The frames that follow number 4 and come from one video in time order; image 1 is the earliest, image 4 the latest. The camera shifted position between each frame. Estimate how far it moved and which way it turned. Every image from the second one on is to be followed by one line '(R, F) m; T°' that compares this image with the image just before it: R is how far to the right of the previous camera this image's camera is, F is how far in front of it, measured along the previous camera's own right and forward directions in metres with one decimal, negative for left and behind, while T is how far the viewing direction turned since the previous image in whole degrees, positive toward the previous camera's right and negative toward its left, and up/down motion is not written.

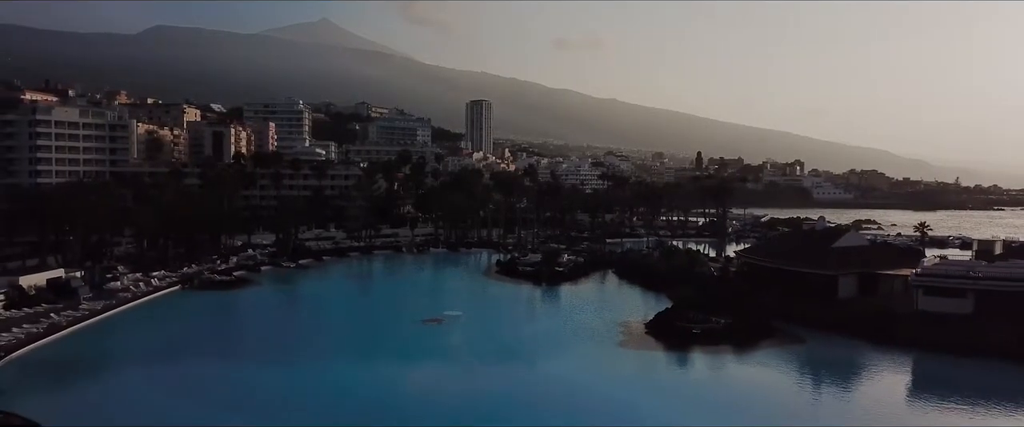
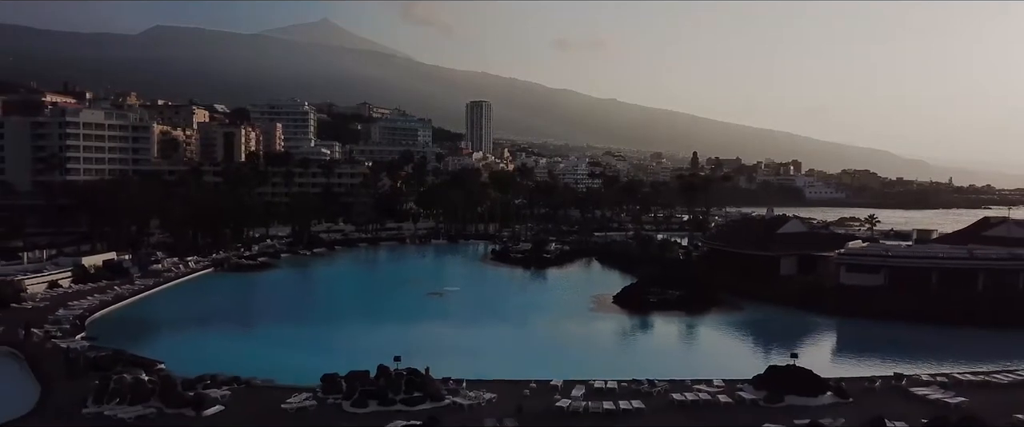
(+0.5, -5.7) m; 0°
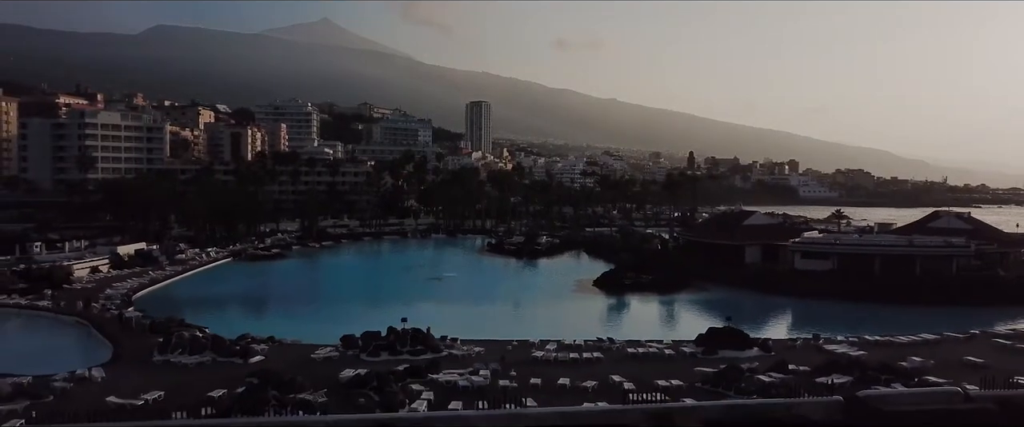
(+0.5, -4.3) m; 0°
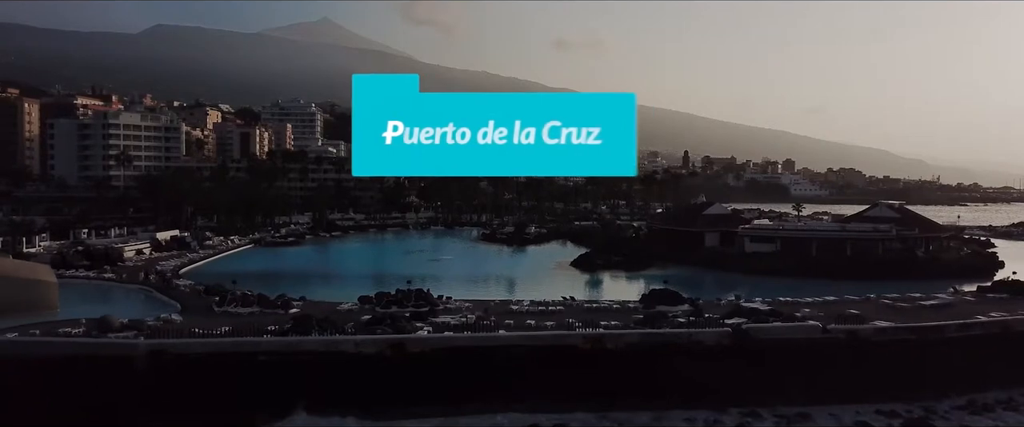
(+0.7, -6.2) m; 0°
